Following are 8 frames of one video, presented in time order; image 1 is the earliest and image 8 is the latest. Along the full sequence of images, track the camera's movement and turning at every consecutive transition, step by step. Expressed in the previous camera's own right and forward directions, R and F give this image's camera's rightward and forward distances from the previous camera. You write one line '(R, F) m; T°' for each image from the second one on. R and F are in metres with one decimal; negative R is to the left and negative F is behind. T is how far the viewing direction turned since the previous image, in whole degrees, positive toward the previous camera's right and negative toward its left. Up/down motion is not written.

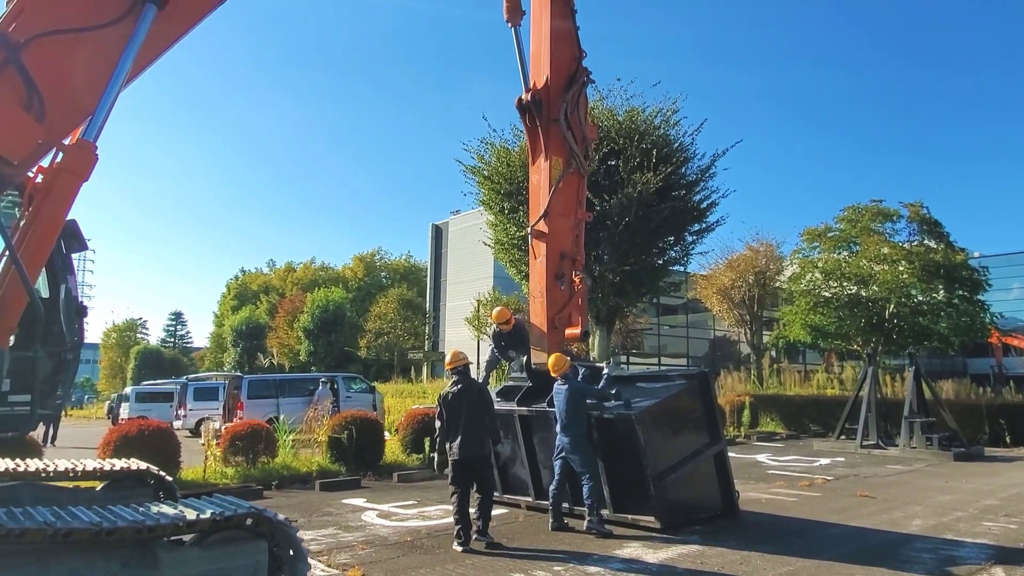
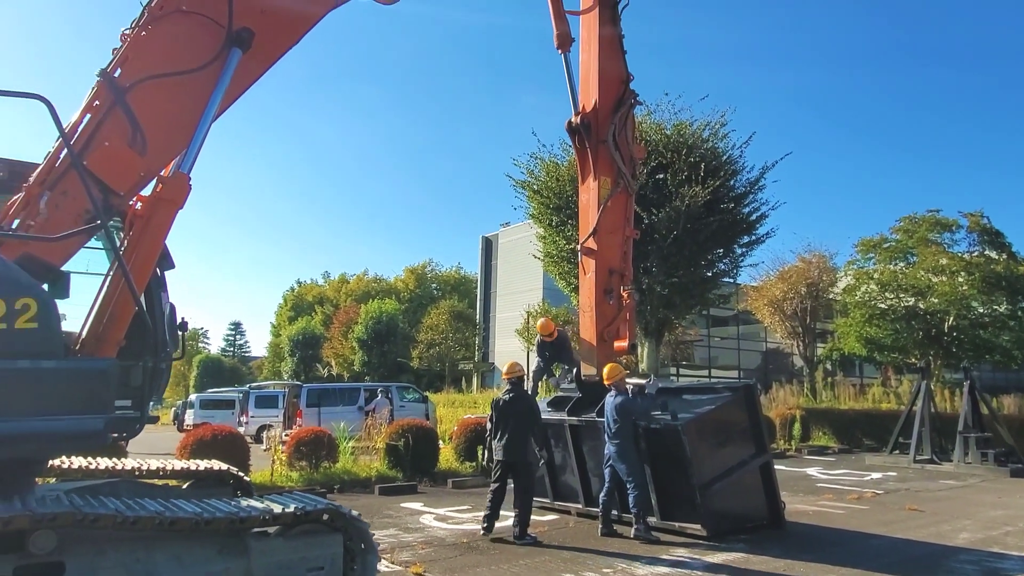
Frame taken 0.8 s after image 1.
(0.0, -0.4) m; -4°
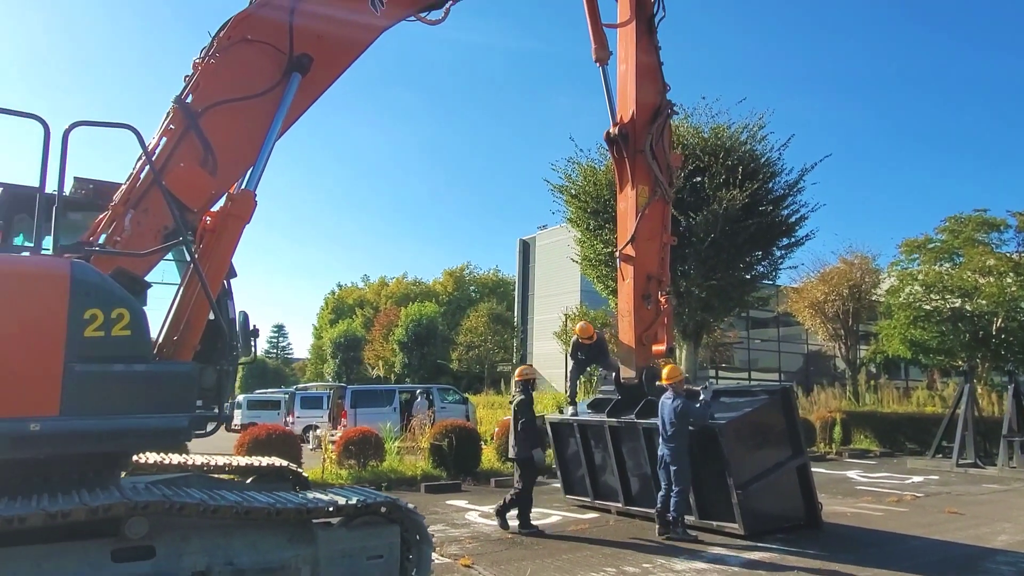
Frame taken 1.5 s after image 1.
(0.0, -0.3) m; -3°
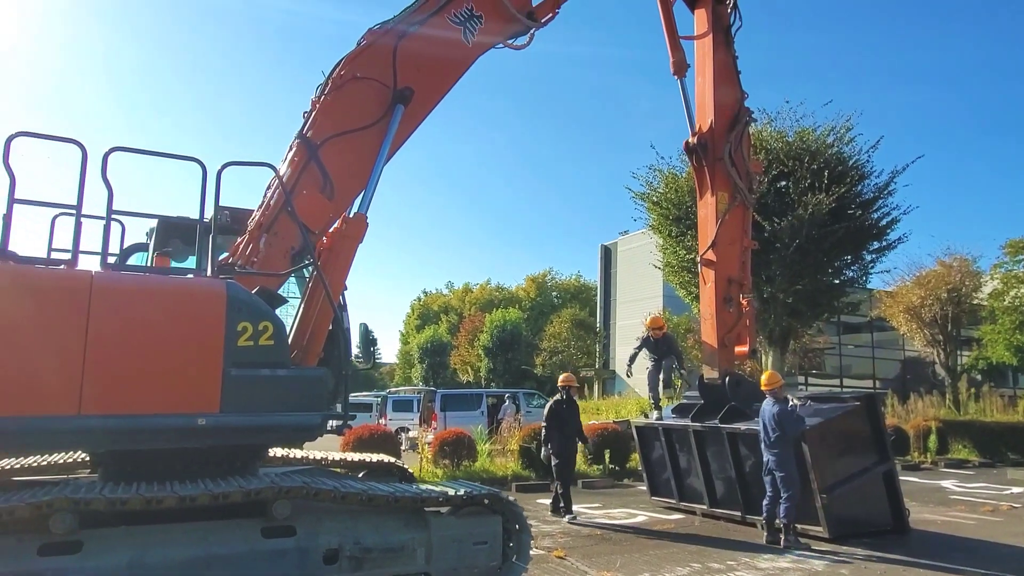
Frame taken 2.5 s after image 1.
(-0.1, -0.5) m; -6°
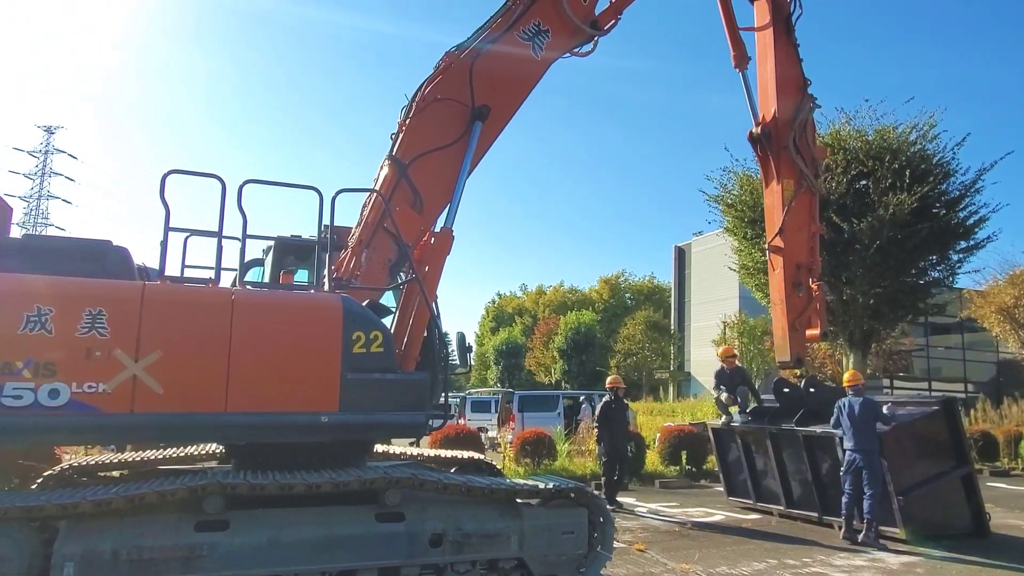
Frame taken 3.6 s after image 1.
(-0.1, -0.5) m; -6°
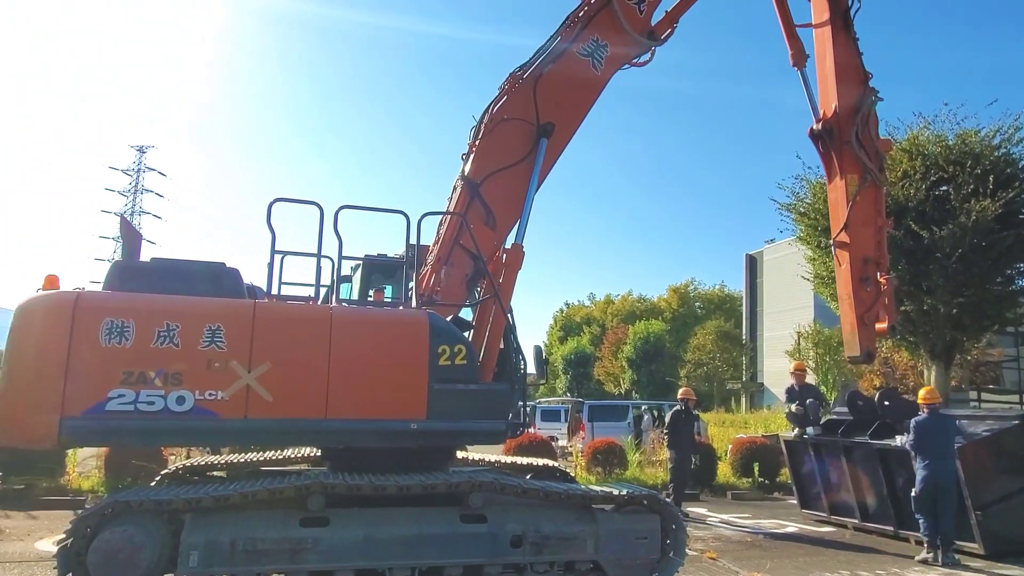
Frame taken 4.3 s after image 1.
(-0.1, -0.3) m; -5°
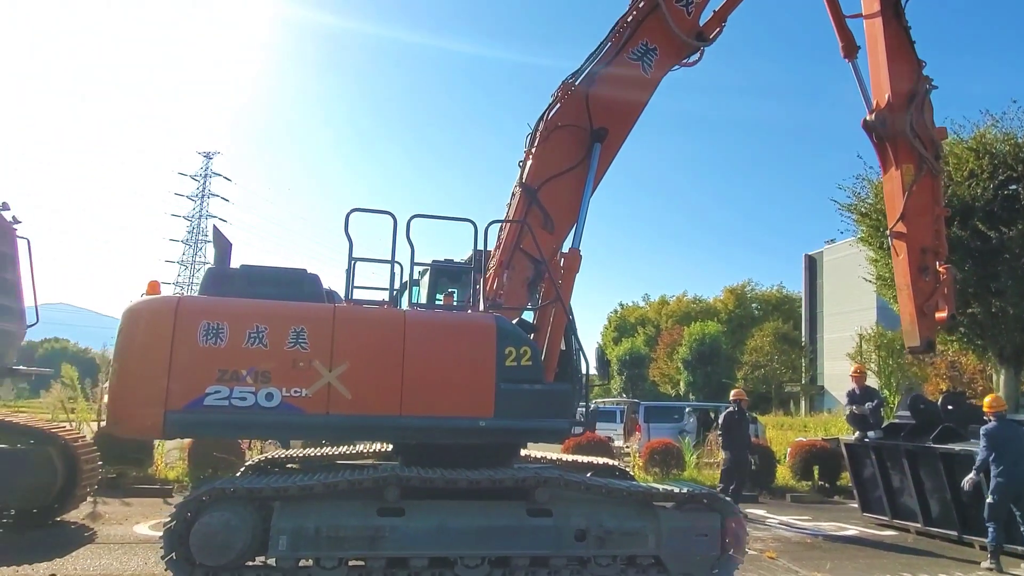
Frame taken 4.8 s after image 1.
(-0.1, -0.3) m; -4°
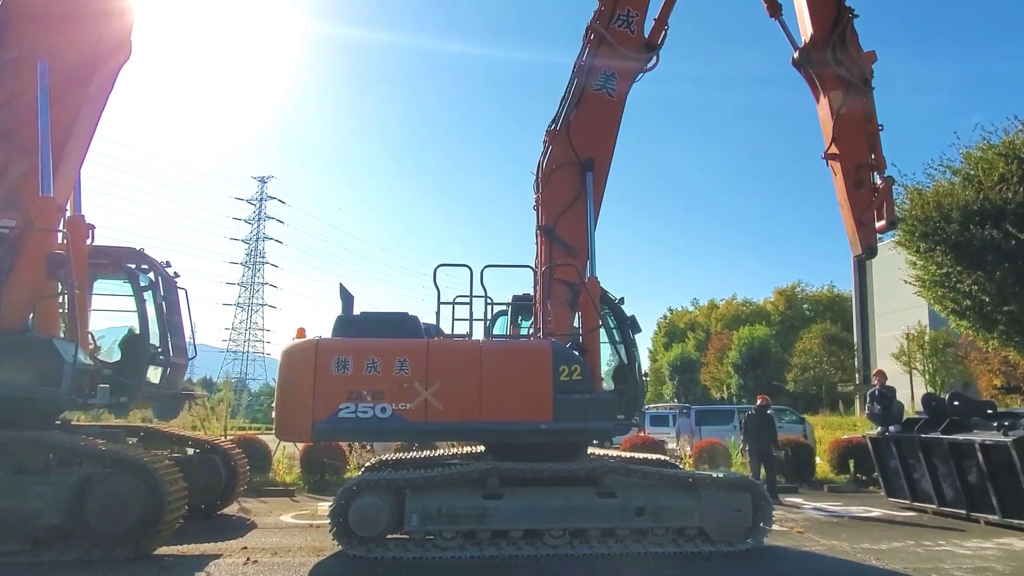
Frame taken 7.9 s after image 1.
(-0.2, -1.6) m; -4°
